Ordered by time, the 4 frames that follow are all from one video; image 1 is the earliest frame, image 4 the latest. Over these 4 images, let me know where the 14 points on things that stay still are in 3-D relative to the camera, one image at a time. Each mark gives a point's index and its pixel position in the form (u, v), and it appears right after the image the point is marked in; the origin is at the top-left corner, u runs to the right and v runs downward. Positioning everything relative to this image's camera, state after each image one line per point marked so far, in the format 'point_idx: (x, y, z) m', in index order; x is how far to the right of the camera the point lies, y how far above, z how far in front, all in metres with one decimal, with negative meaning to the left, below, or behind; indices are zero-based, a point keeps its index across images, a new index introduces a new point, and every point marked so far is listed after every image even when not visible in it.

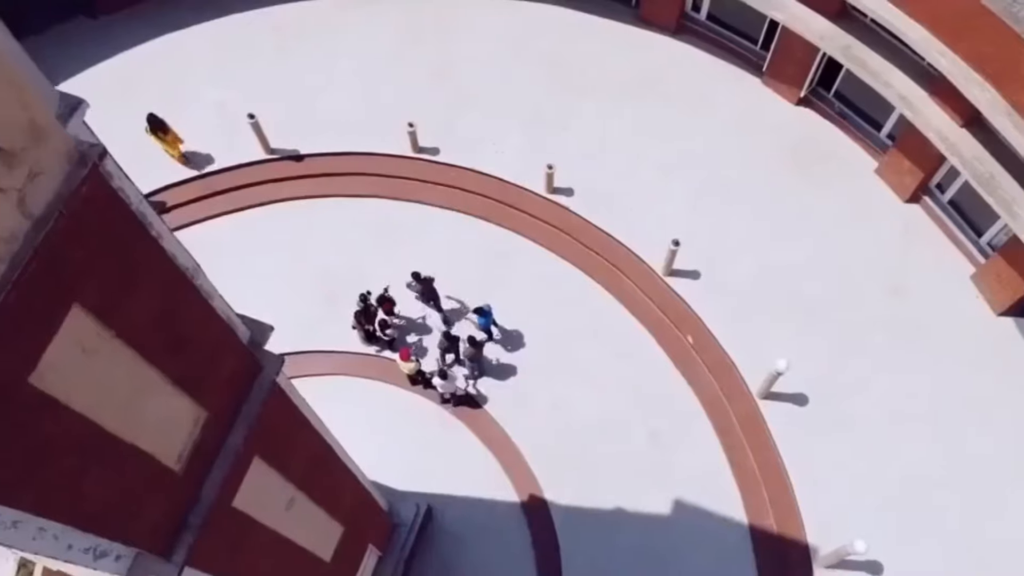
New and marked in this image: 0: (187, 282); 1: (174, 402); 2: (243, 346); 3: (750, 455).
0: (-2.4, +0.1, +6.3) m
1: (-2.6, -0.9, +6.6) m
2: (-2.4, -0.5, +7.5) m
3: (+4.5, -3.1, +15.8) m
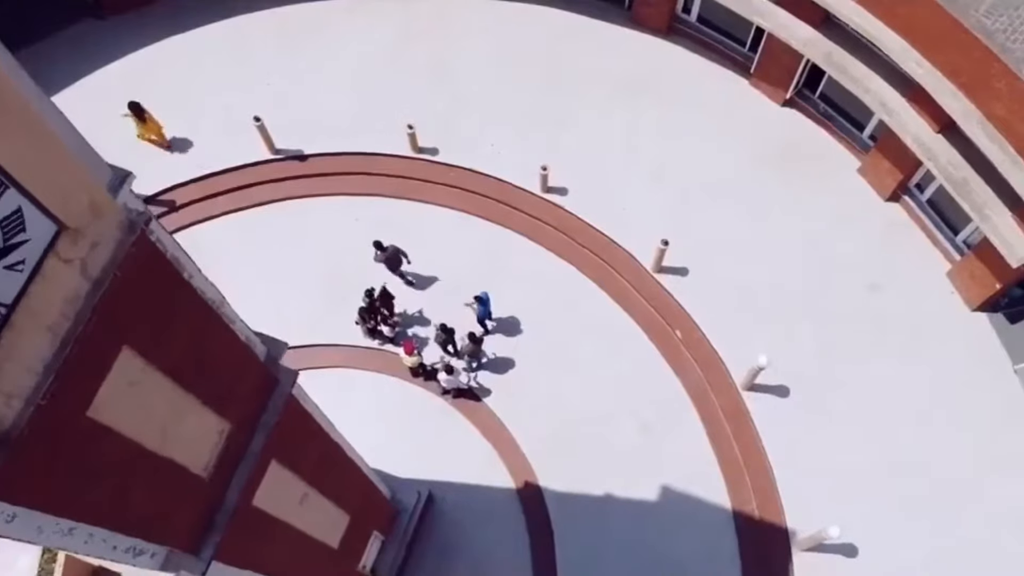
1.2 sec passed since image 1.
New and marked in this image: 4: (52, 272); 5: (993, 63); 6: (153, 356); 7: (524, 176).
0: (-2.5, -0.2, +7.1) m
1: (-2.7, -1.2, +7.4) m
2: (-2.5, -0.7, +8.3) m
3: (+4.4, -3.1, +16.7) m
4: (-2.9, +0.1, +5.4) m
5: (+8.0, +3.8, +14.1) m
6: (-2.7, -0.5, +6.4) m
7: (+0.3, +2.6, +19.2) m
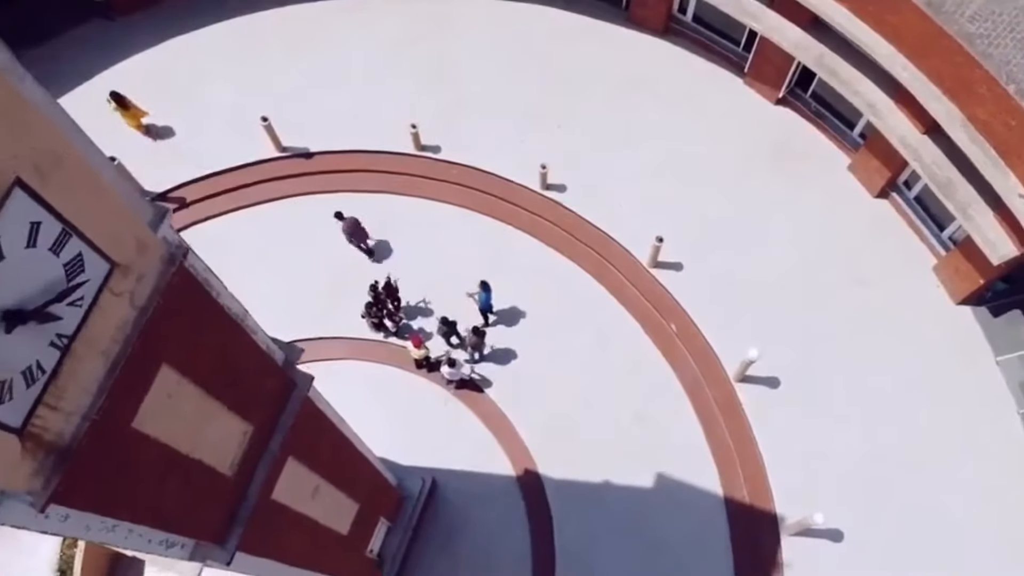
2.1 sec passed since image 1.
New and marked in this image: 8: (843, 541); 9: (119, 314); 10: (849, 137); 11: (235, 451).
0: (-2.5, -0.4, +7.7) m
1: (-2.7, -1.3, +8.1) m
2: (-2.5, -0.8, +9.0) m
3: (+4.4, -3.0, +17.4) m
4: (-2.9, -0.1, +6.0) m
5: (+8.0, +3.8, +14.7) m
6: (-2.7, -0.7, +7.1) m
7: (+0.3, +2.7, +19.8) m
8: (+6.5, -4.9, +16.5) m
9: (-2.9, -0.2, +6.1) m
10: (+7.8, +3.5, +19.6) m
11: (-2.8, -1.6, +8.4) m
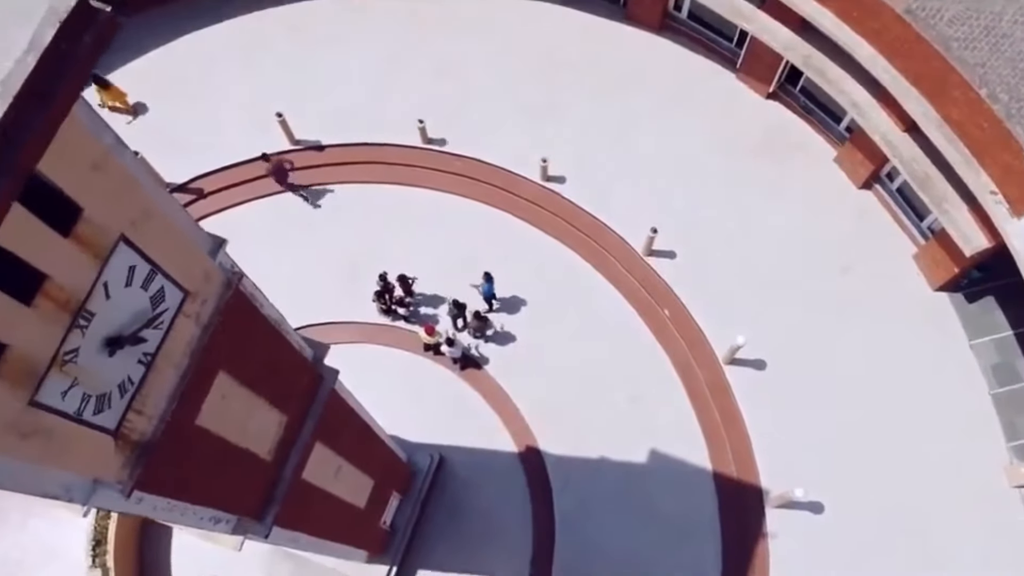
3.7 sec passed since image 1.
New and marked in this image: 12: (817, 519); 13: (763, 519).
0: (-2.5, -0.5, +8.9) m
1: (-2.7, -1.4, +9.2) m
2: (-2.4, -0.9, +10.1) m
3: (+4.5, -2.8, +18.6) m
4: (-2.9, -0.3, +7.1) m
5: (+8.1, +4.0, +15.6) m
6: (-2.7, -0.8, +8.2) m
7: (+0.3, +3.0, +20.8) m
8: (+6.5, -4.7, +17.7) m
9: (-2.8, -0.3, +7.2) m
10: (+7.9, +3.8, +20.5) m
11: (-2.7, -1.7, +9.6) m
12: (+6.4, -4.8, +17.7) m
13: (+5.3, -4.9, +17.8) m
